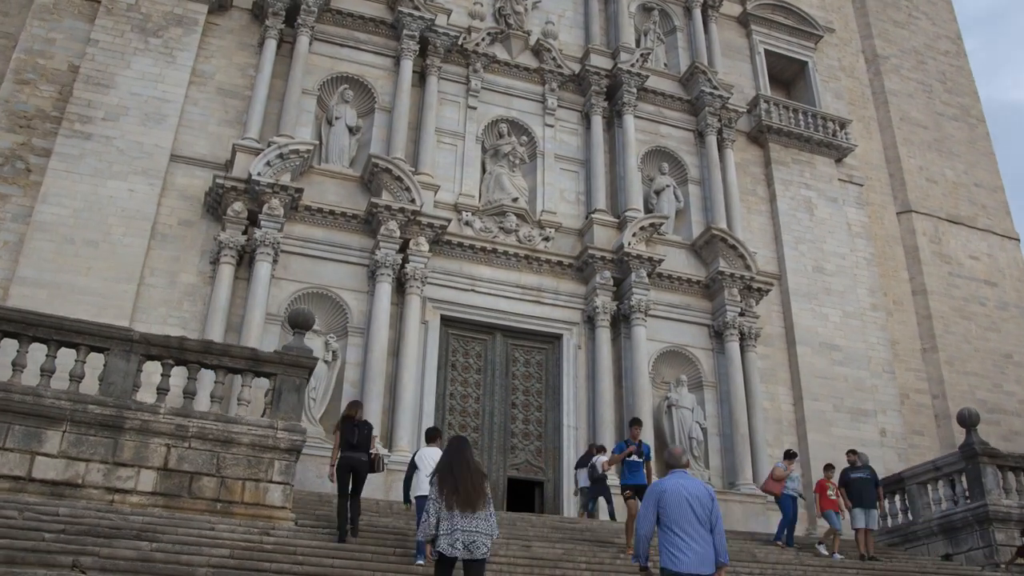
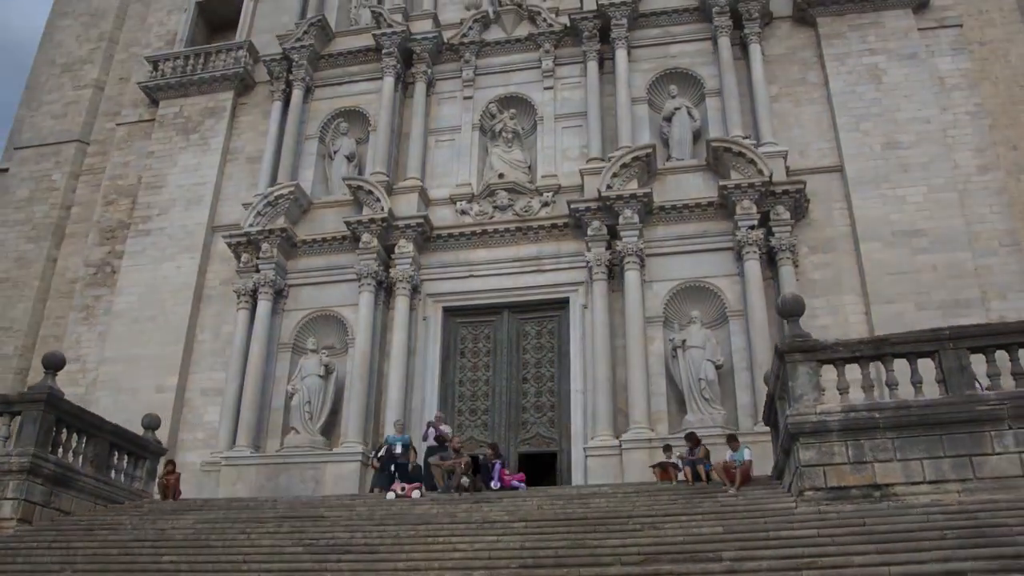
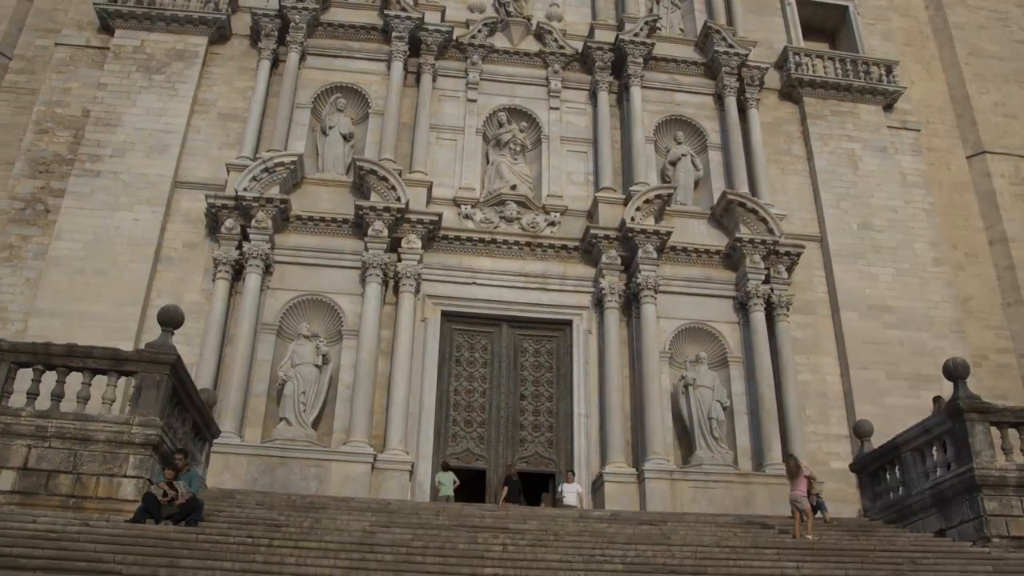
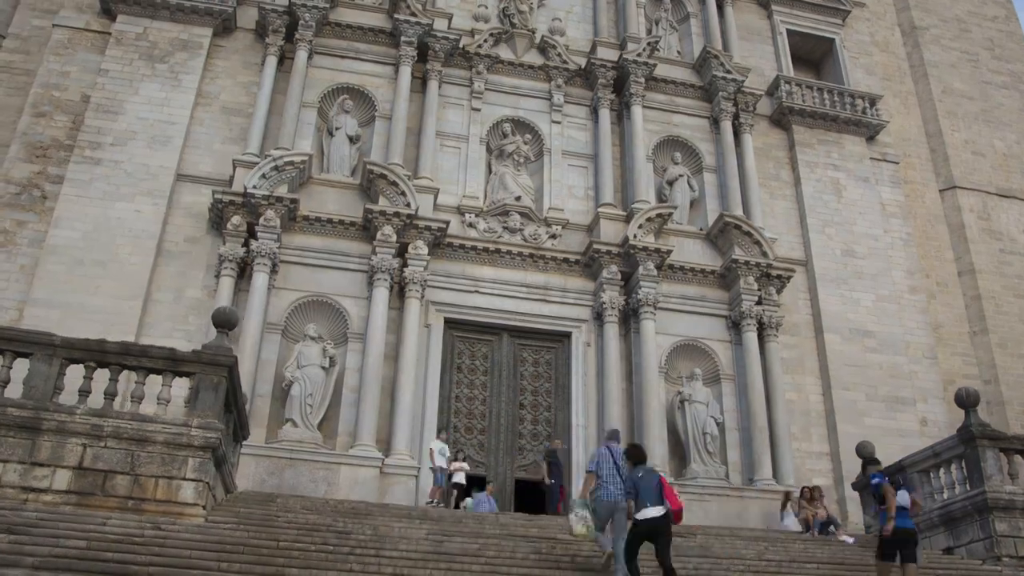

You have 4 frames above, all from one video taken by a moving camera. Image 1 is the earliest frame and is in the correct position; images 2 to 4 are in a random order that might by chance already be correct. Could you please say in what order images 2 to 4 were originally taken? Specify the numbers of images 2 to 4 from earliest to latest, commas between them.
4, 3, 2
